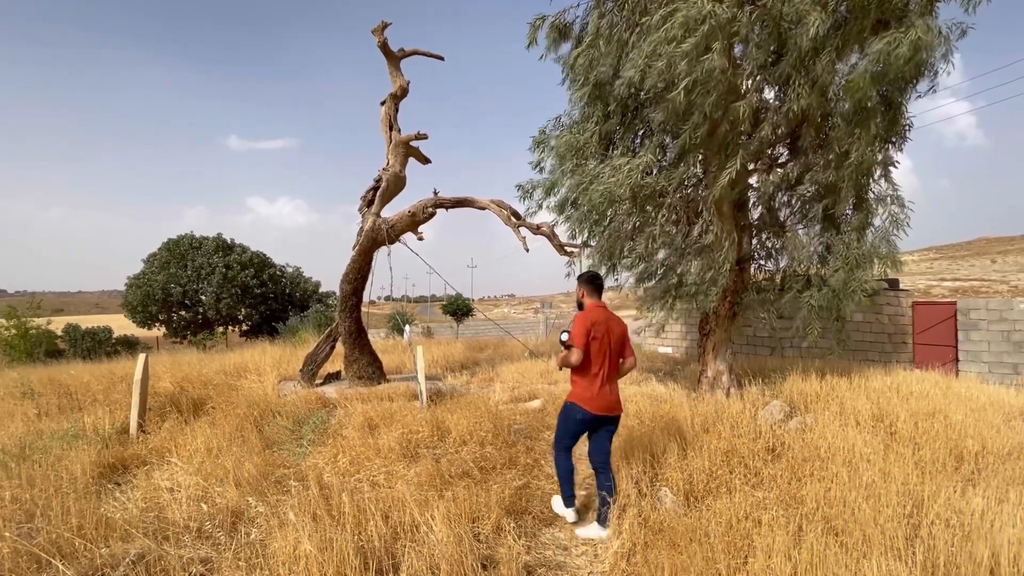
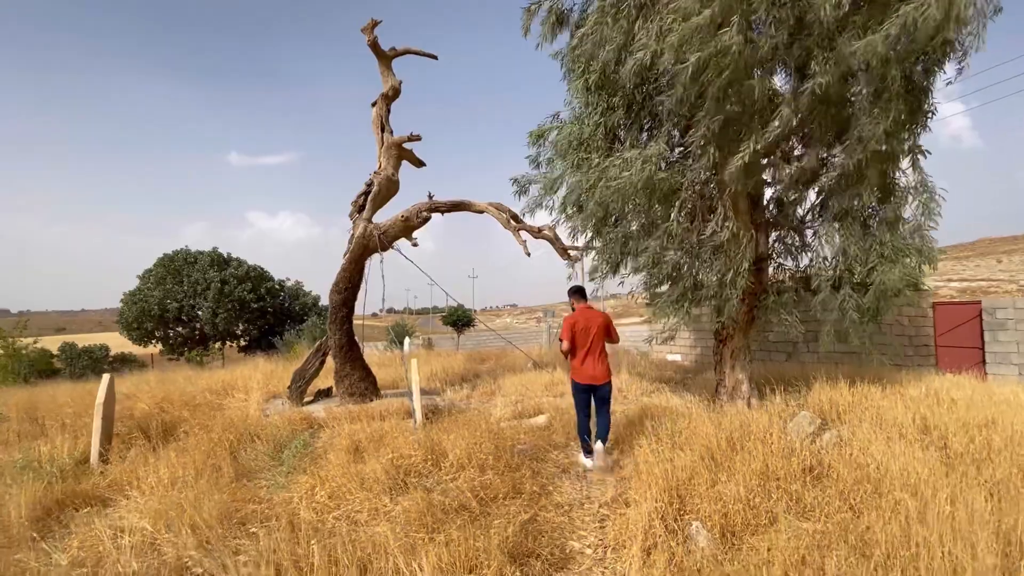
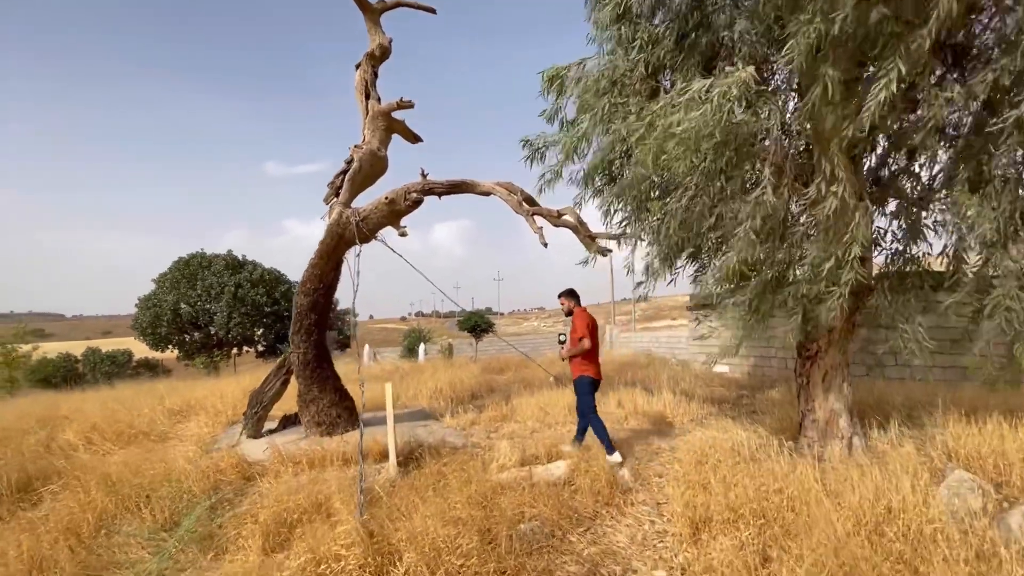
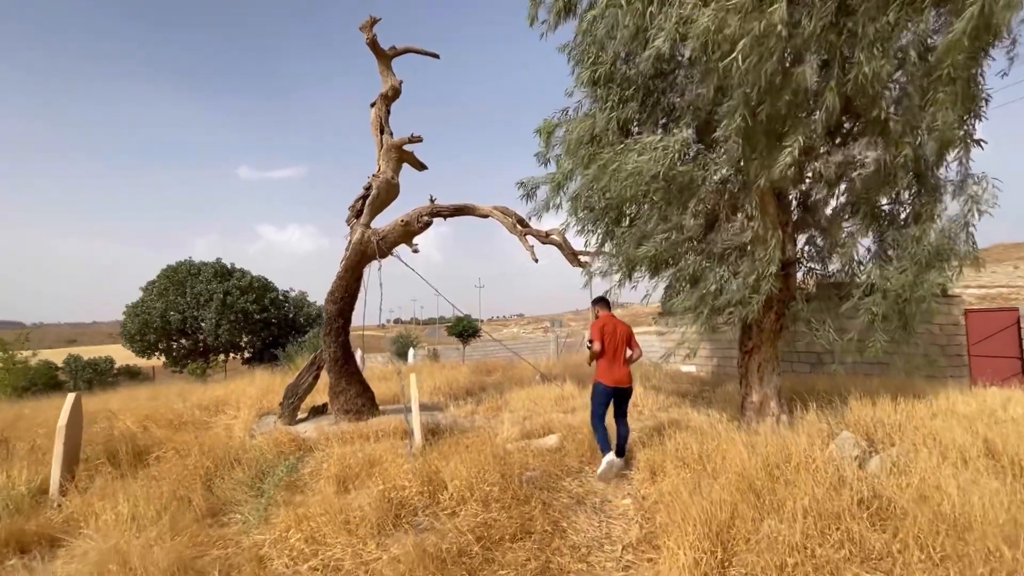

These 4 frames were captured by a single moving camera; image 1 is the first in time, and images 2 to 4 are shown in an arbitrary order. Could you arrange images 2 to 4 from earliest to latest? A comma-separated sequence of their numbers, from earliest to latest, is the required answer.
2, 4, 3
